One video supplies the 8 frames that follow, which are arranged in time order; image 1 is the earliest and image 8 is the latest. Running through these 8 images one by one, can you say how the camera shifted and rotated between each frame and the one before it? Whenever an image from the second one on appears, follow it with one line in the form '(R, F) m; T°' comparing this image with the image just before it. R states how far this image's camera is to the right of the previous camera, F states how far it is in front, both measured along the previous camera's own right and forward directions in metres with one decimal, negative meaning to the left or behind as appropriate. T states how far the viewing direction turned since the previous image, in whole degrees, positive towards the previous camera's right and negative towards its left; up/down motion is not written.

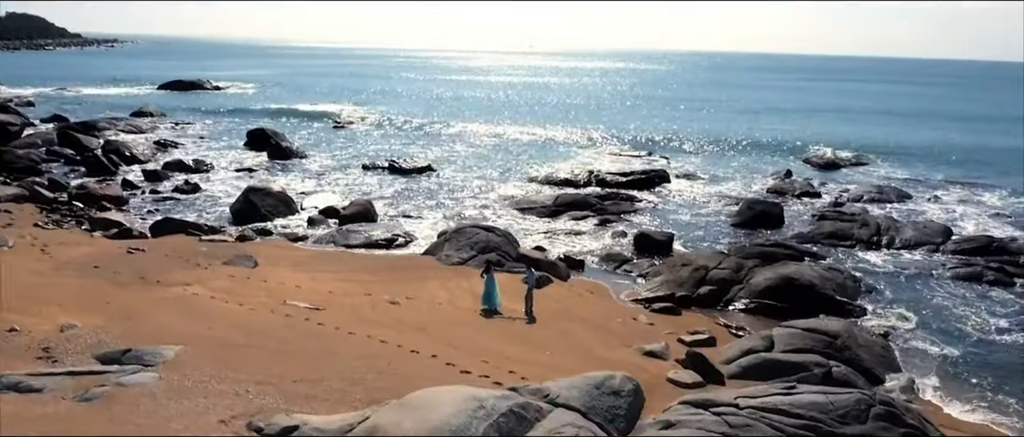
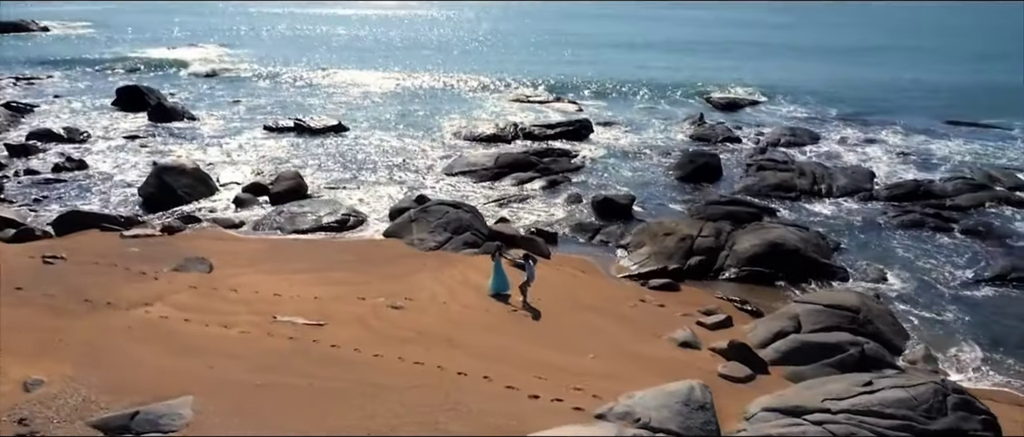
(-3.0, +1.6) m; +11°
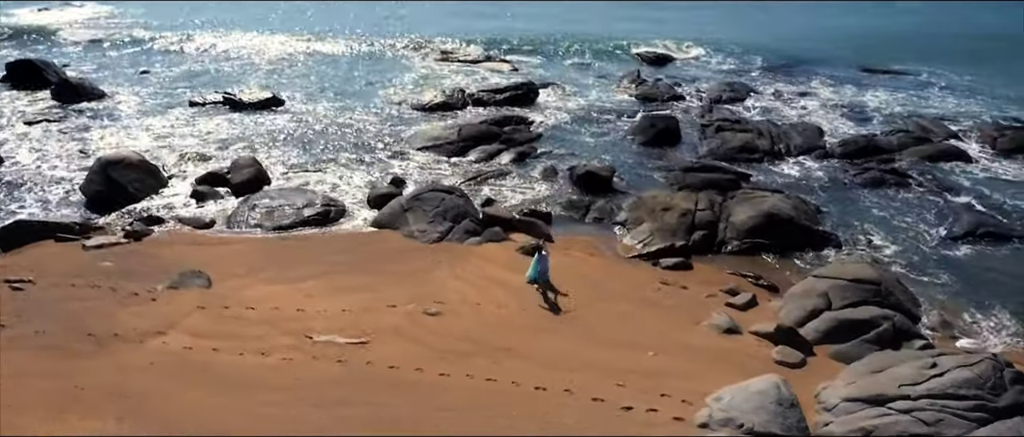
(-2.7, +0.8) m; +8°
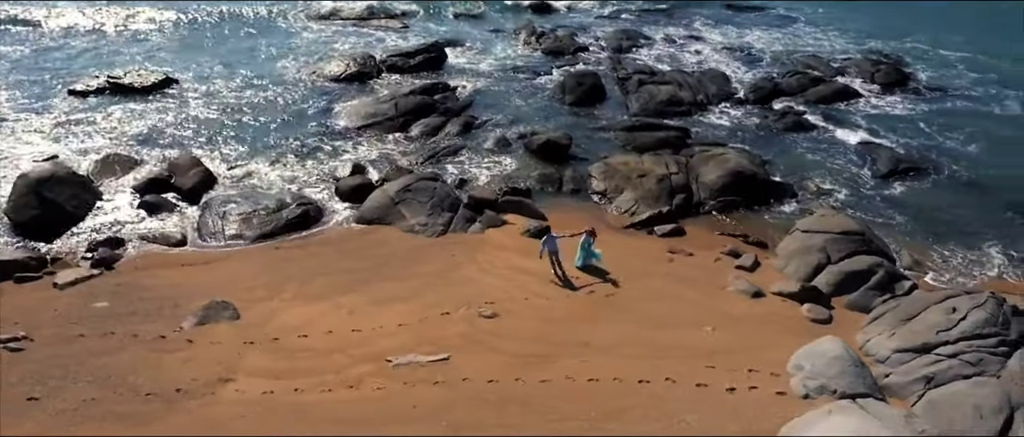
(-3.9, +0.4) m; +12°
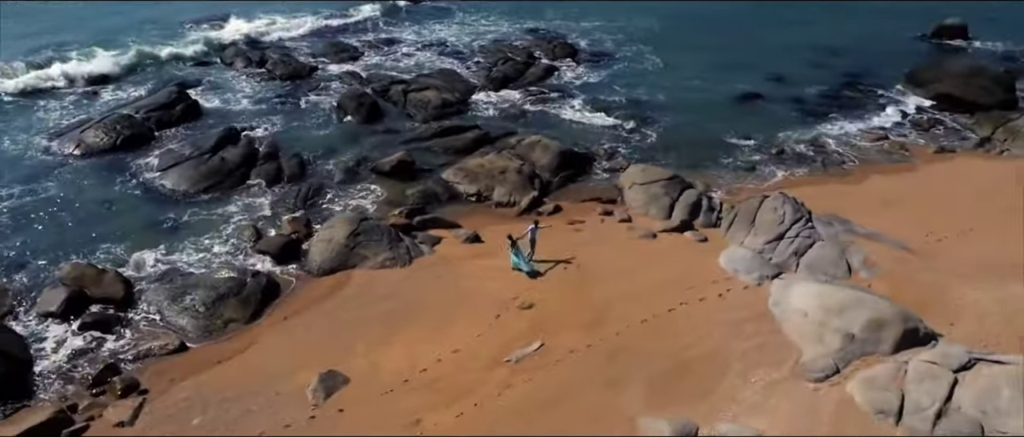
(-9.2, -1.3) m; +30°
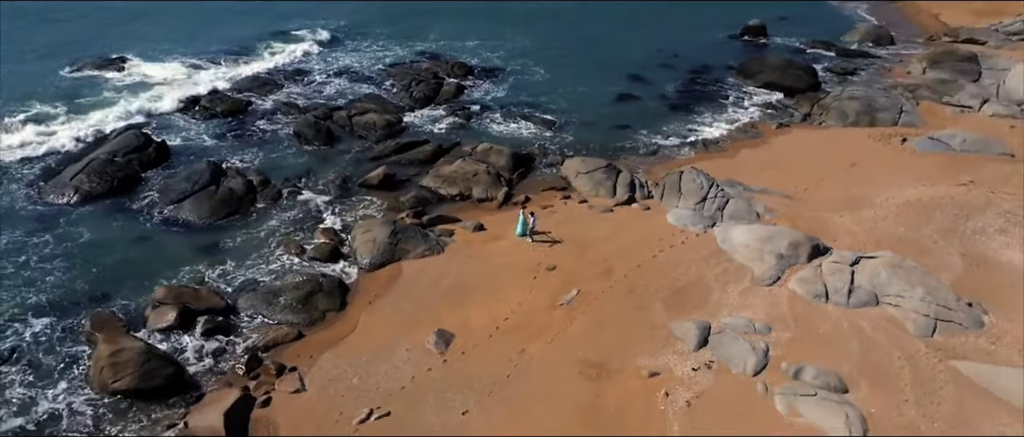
(-6.4, -5.0) m; +14°
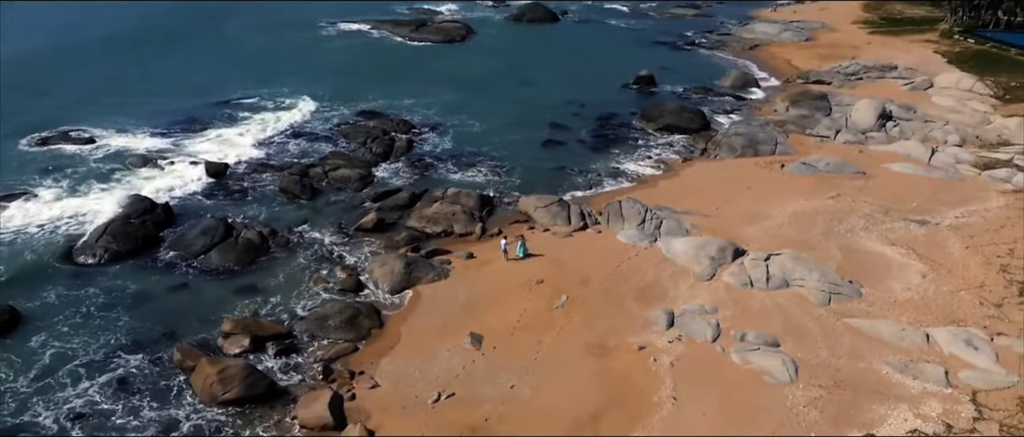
(-4.4, -5.8) m; +9°
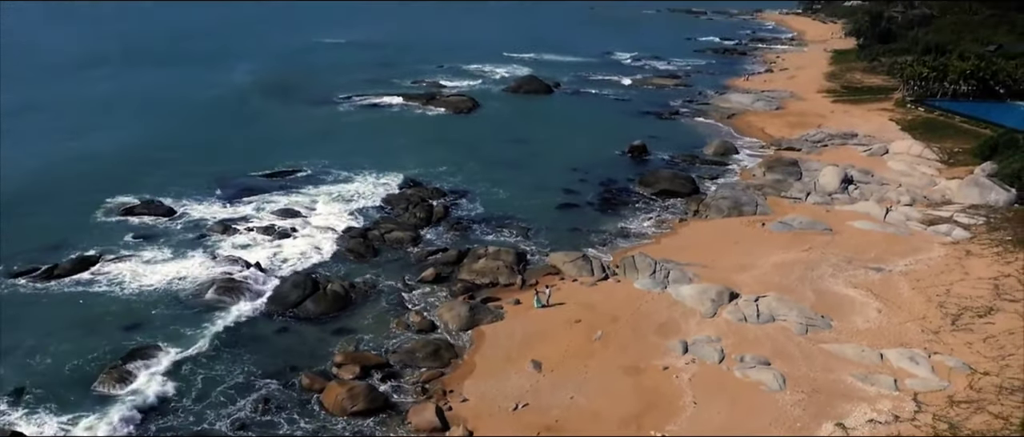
(-3.2, -7.9) m; +2°
